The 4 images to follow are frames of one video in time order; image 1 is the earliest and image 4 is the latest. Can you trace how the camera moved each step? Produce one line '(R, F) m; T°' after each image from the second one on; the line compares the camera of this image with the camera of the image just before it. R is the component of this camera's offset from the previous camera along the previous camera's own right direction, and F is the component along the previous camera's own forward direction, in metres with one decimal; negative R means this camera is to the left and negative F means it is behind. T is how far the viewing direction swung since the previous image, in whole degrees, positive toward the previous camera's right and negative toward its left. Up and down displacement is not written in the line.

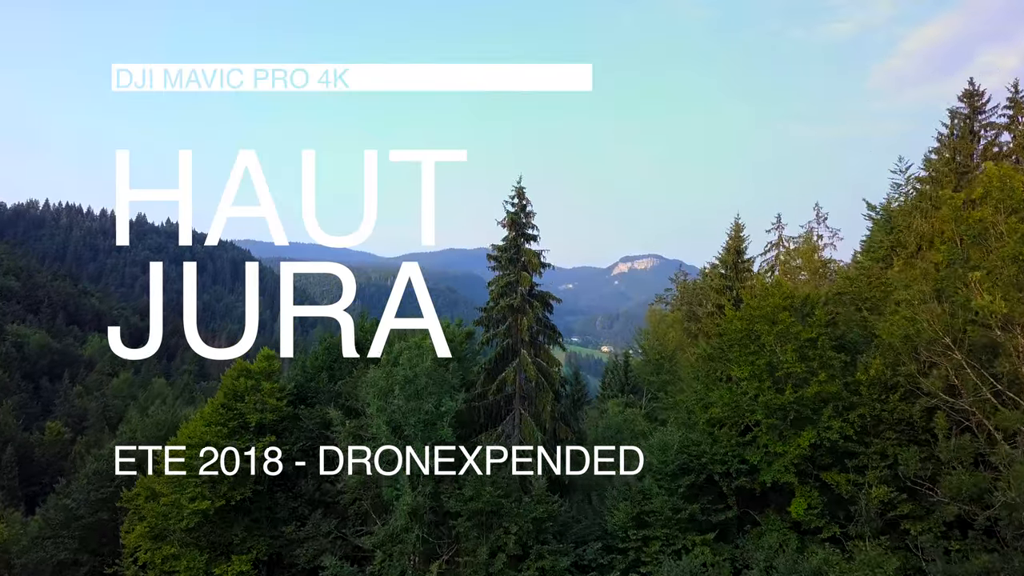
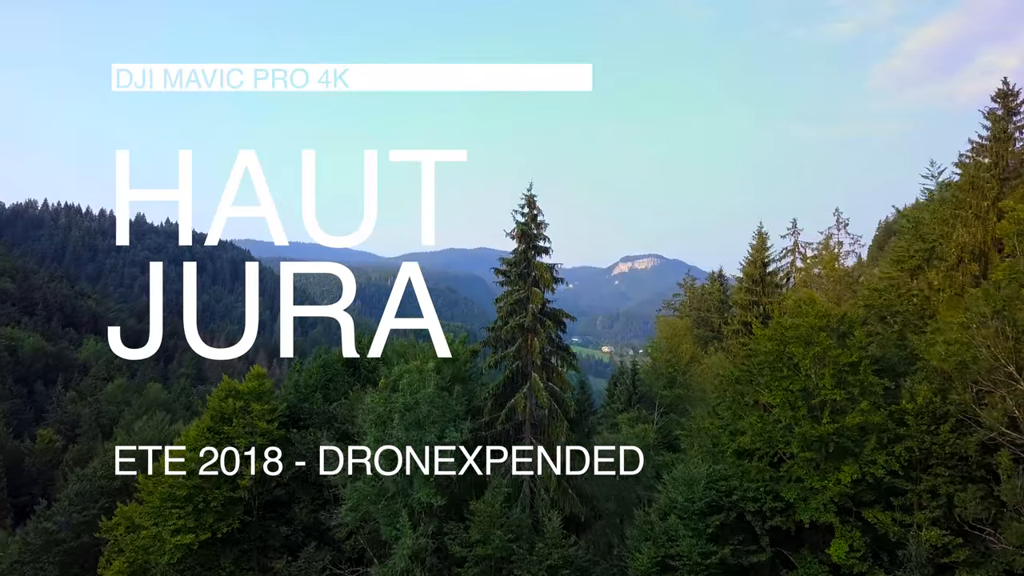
(-0.2, +1.1) m; 0°
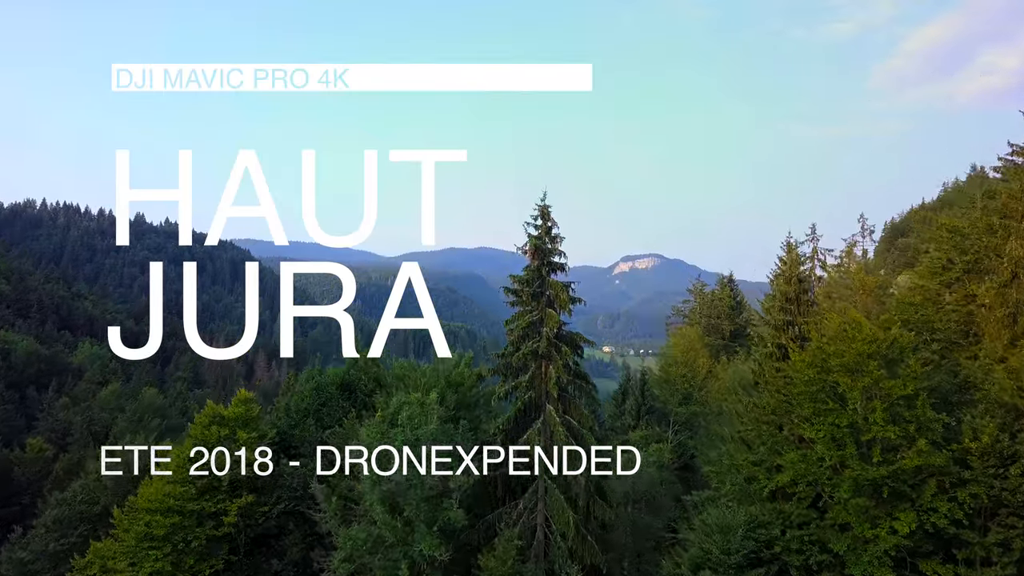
(-0.2, +1.2) m; 0°
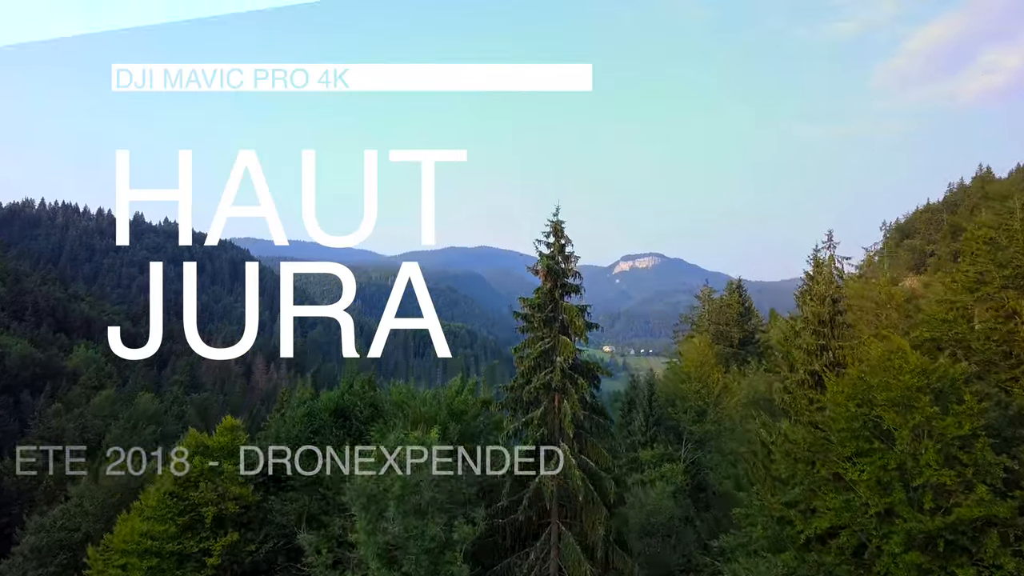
(-0.2, +1.0) m; 0°
